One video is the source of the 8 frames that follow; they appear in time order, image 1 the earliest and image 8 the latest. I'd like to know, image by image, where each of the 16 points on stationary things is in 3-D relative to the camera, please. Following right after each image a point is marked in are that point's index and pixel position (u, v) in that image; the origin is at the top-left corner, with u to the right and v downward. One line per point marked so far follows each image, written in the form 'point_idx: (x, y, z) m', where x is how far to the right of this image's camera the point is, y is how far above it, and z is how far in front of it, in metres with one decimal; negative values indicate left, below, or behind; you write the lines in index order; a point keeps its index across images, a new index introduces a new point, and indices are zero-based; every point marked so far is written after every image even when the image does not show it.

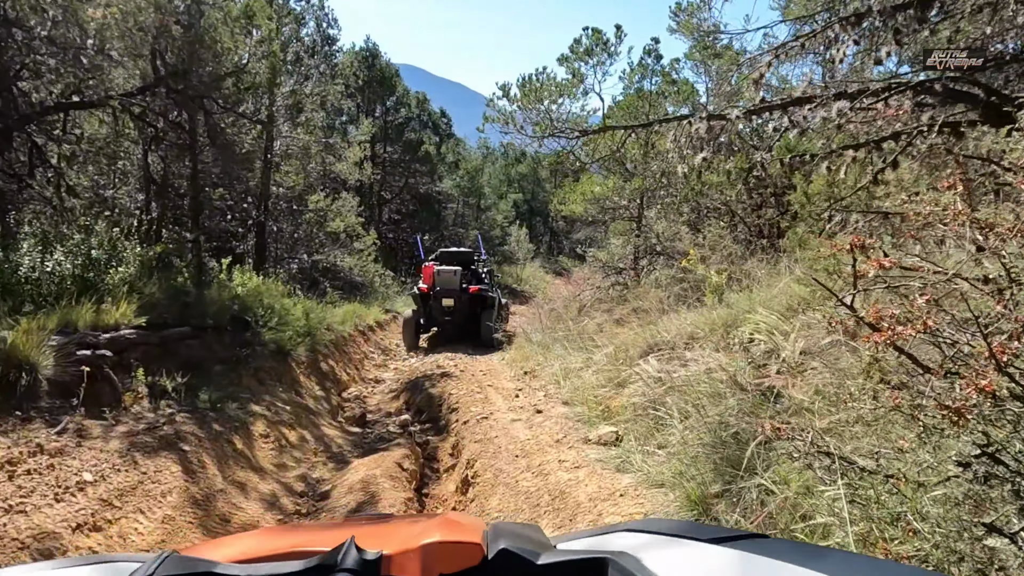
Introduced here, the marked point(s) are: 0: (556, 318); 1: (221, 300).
0: (+0.7, -0.5, +10.4) m
1: (-3.0, -0.1, +6.9) m
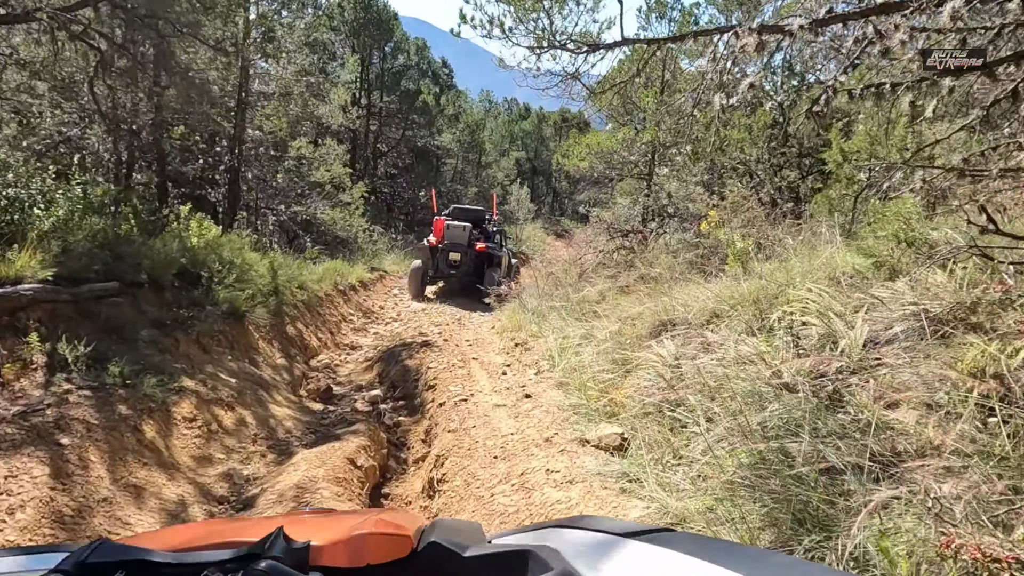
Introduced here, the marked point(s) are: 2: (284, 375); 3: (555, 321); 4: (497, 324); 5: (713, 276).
0: (+0.6, 0.0, +9.5) m
1: (-3.1, +0.3, +6.0) m
2: (-2.1, -0.8, +6.0) m
3: (+0.5, -0.4, +7.2) m
4: (-0.2, -0.5, +8.2) m
5: (+2.1, +0.1, +6.8) m
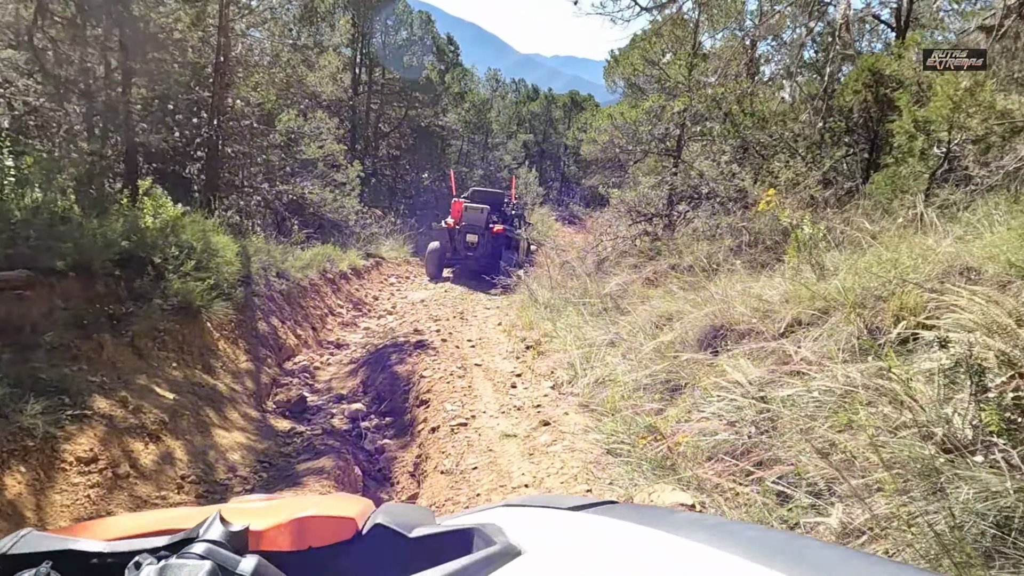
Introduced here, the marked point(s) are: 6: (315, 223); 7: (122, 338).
0: (+0.7, +0.1, +8.4) m
1: (-3.0, +0.4, +4.9) m
2: (-2.0, -0.7, +5.0) m
3: (+0.6, -0.3, +6.1) m
4: (-0.1, -0.4, +7.1) m
5: (+2.2, +0.2, +5.8) m
6: (-3.4, +1.1, +11.5) m
7: (-2.5, -0.3, +4.2) m
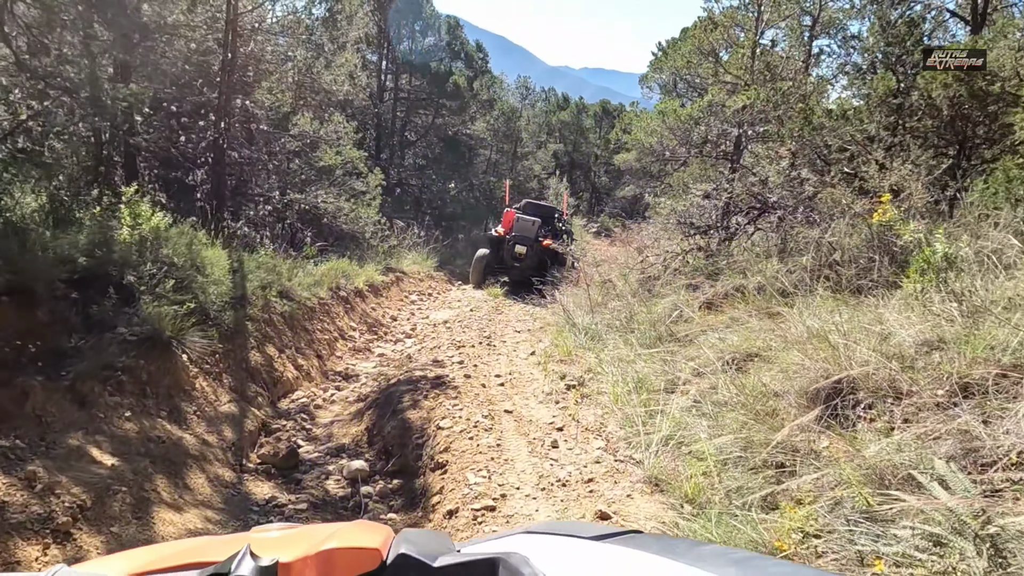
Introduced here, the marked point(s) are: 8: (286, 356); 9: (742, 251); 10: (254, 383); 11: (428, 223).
0: (+1.1, -0.1, +7.4) m
1: (-2.8, +0.2, +4.1) m
2: (-1.8, -0.9, +4.1) m
3: (+0.8, -0.6, +5.1) m
4: (+0.2, -0.6, +6.1) m
5: (+2.5, -0.1, +4.7) m
6: (-2.9, +0.9, +10.6) m
7: (-2.2, -0.5, +3.3) m
8: (-1.9, -0.6, +5.5) m
9: (+2.3, +0.4, +6.7) m
10: (-1.9, -0.7, +4.9) m
11: (-2.4, +1.9, +19.4) m
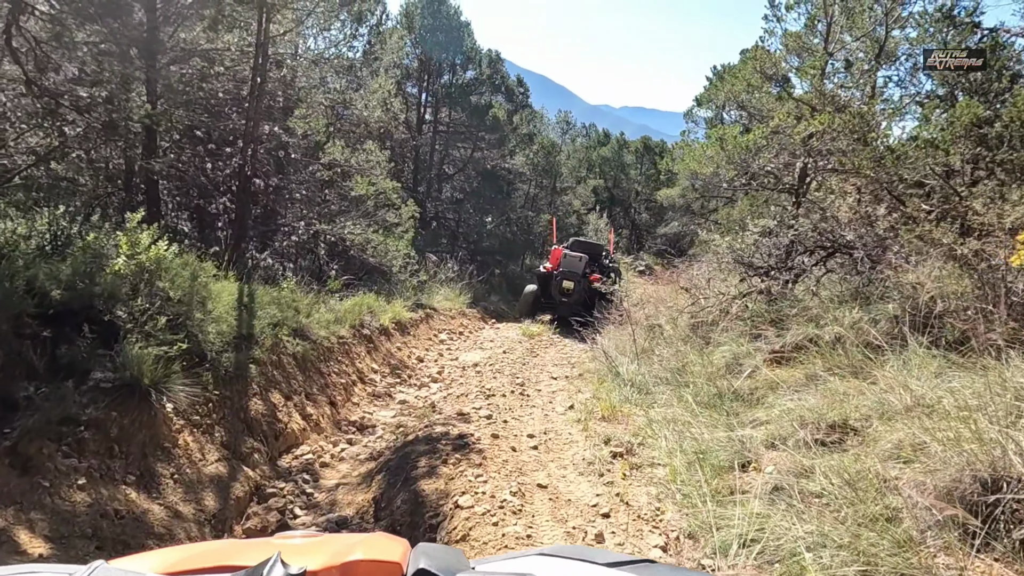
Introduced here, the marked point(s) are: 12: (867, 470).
0: (+1.5, -0.6, +6.6) m
1: (-2.6, 0.0, +3.6) m
2: (-1.6, -1.1, +3.4) m
3: (+1.1, -0.9, +4.3) m
4: (+0.5, -0.9, +5.4) m
5: (+2.7, -0.4, +3.9) m
6: (-2.3, +0.3, +10.1) m
7: (-2.1, -0.6, +2.7) m
8: (-1.6, -0.9, +4.9) m
9: (+2.7, -0.1, +5.9) m
10: (-1.7, -1.0, +4.3) m
11: (-1.4, +0.8, +18.9) m
12: (+1.5, -0.7, +2.8) m
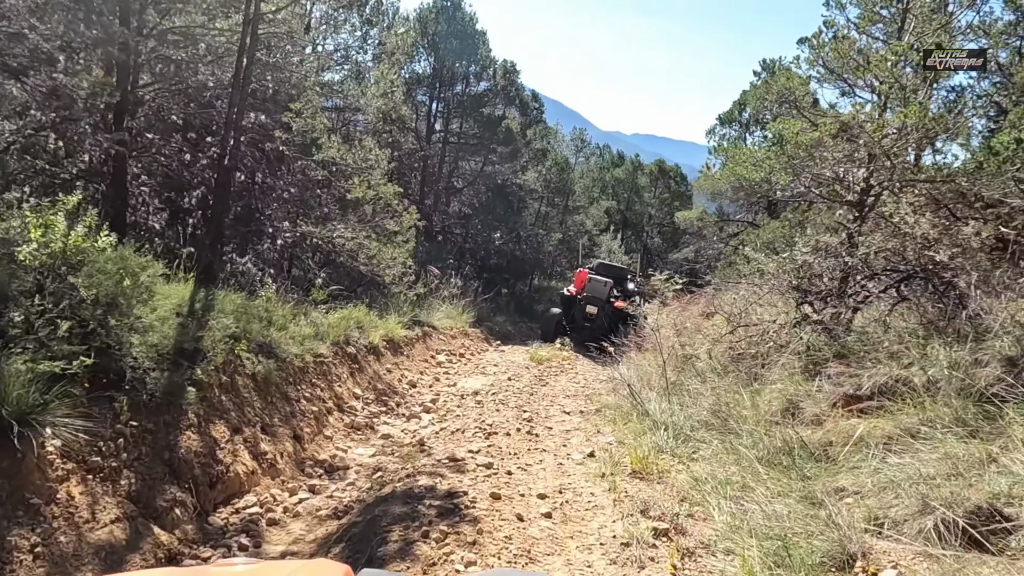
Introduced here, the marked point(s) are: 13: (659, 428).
0: (+1.6, -0.8, +5.6) m
1: (-2.5, +0.1, +2.6) m
2: (-1.6, -1.1, +2.4) m
3: (+1.1, -1.0, +3.3) m
4: (+0.6, -1.1, +4.4) m
5: (+2.7, -0.5, +2.8) m
6: (-2.2, +0.1, +9.2) m
7: (-2.1, -0.6, +1.7) m
8: (-1.6, -0.9, +3.9) m
9: (+2.7, -0.3, +4.9) m
10: (-1.6, -1.0, +3.3) m
11: (-1.2, +0.4, +17.9) m
12: (+1.5, -0.8, +1.8) m
13: (+1.0, -1.0, +4.7) m
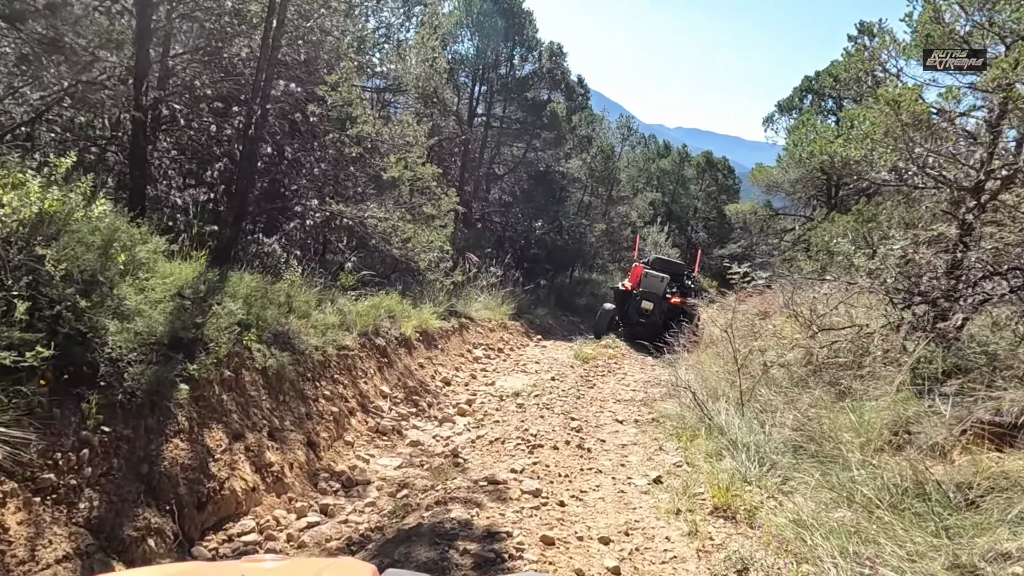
0: (+1.9, -0.8, +4.8) m
1: (-2.3, +0.2, +2.0) m
2: (-1.4, -1.0, +1.8) m
3: (+1.3, -1.0, +2.5) m
4: (+0.9, -1.0, +3.6) m
5: (+2.9, -0.6, +2.0) m
6: (-1.6, +0.3, +8.6) m
7: (-1.9, -0.5, +1.1) m
8: (-1.3, -0.8, +3.3) m
9: (+3.1, -0.3, +4.0) m
10: (-1.4, -0.9, +2.6) m
11: (-0.1, +0.6, +17.2) m
12: (+1.6, -0.8, +1.0) m
13: (+1.3, -0.9, +3.9) m
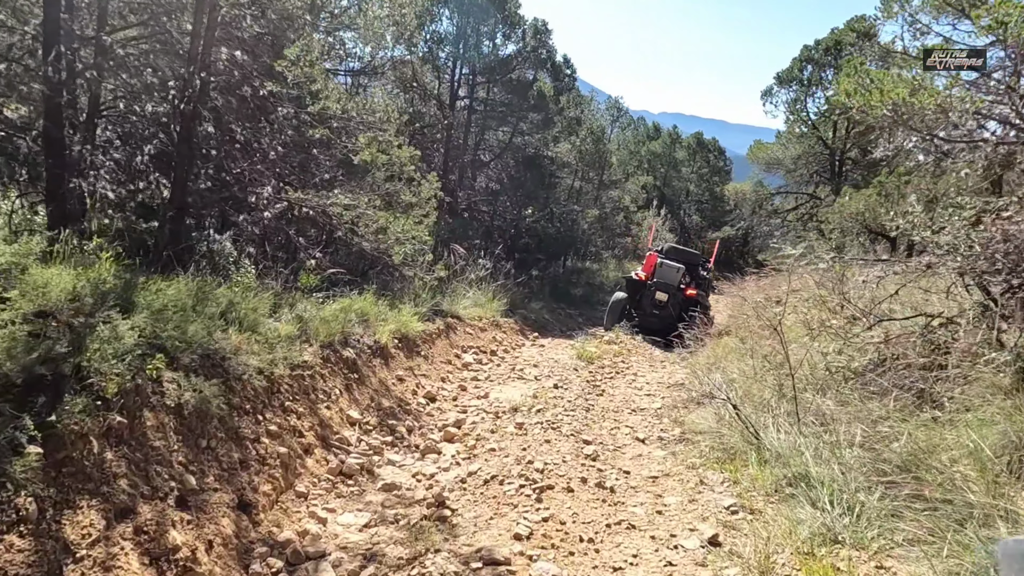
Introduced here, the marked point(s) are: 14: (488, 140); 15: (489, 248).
0: (+1.9, -0.7, +3.8) m
1: (-2.3, +0.1, +1.0) m
2: (-1.3, -1.1, +0.8) m
3: (+1.4, -0.9, +1.6) m
4: (+0.9, -1.0, +2.7) m
5: (+2.9, -0.5, +1.0) m
6: (-1.7, +0.3, +7.5) m
7: (-1.9, -0.6, +0.1) m
8: (-1.3, -0.8, +2.3) m
9: (+3.1, -0.2, +3.1) m
10: (-1.4, -0.9, +1.7) m
11: (-0.3, +0.8, +16.2) m
12: (+1.7, -0.8, 0.0) m
13: (+1.3, -0.9, +3.0) m
14: (-0.6, +3.9, +17.1) m
15: (-0.6, +1.0, +16.2) m
